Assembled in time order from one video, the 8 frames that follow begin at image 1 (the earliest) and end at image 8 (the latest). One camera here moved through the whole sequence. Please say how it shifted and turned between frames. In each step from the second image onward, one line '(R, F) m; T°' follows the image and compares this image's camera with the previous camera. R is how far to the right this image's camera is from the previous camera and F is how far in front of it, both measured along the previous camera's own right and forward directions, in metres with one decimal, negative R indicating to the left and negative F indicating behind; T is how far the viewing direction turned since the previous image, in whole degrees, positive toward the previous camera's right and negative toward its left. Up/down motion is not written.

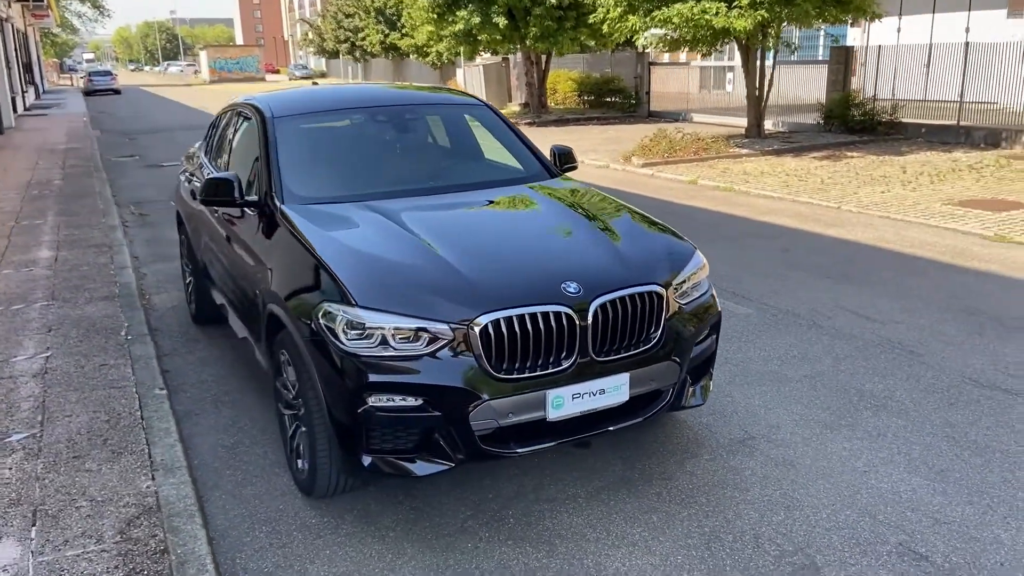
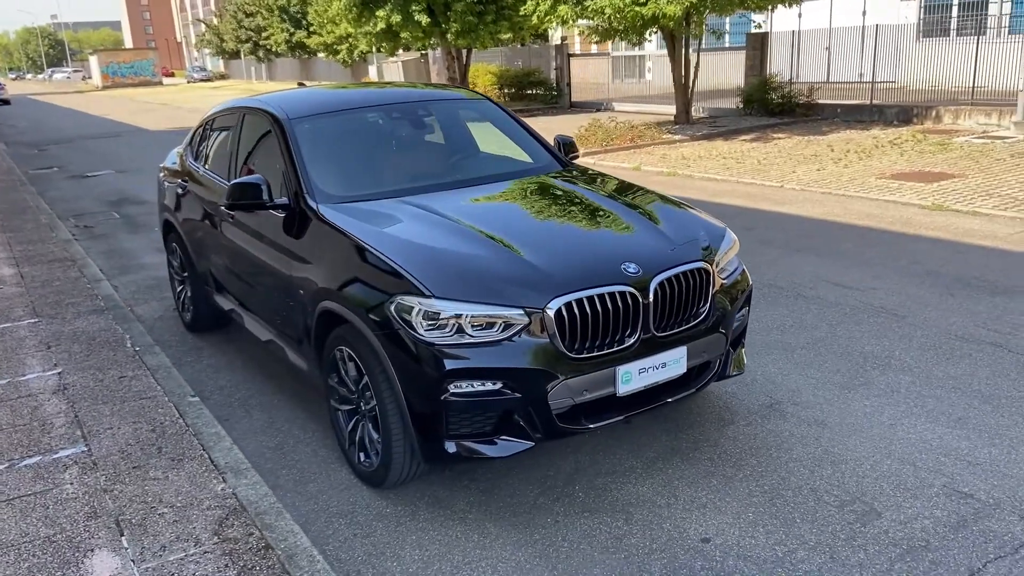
(-0.6, -0.1) m; +6°
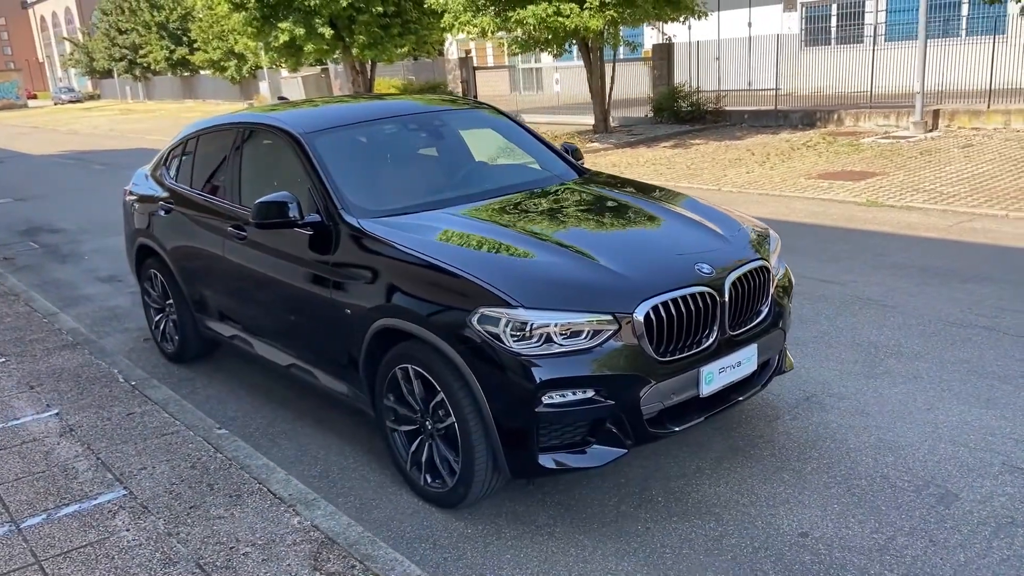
(-0.7, +0.1) m; +7°
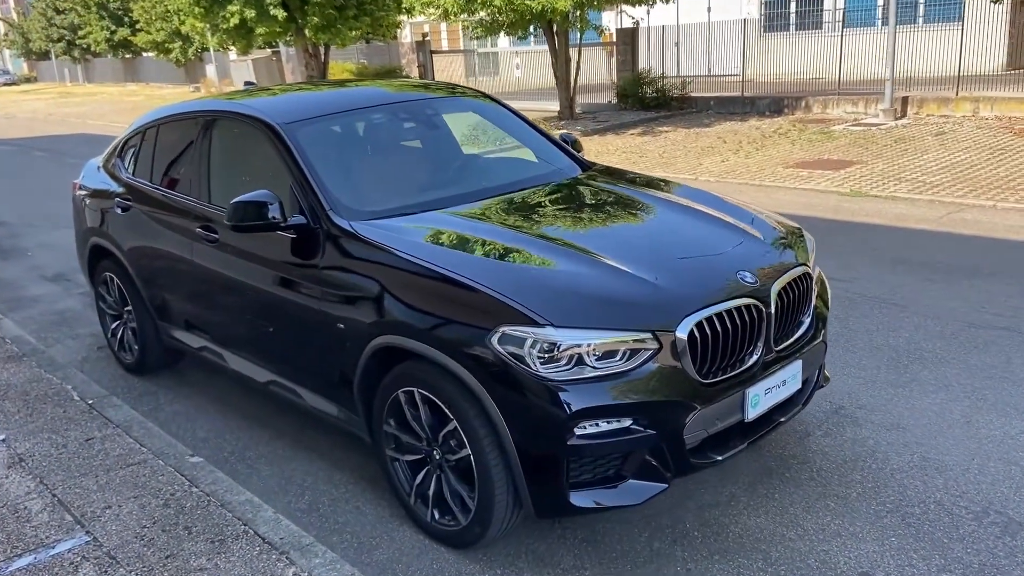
(-0.2, +0.4) m; +3°
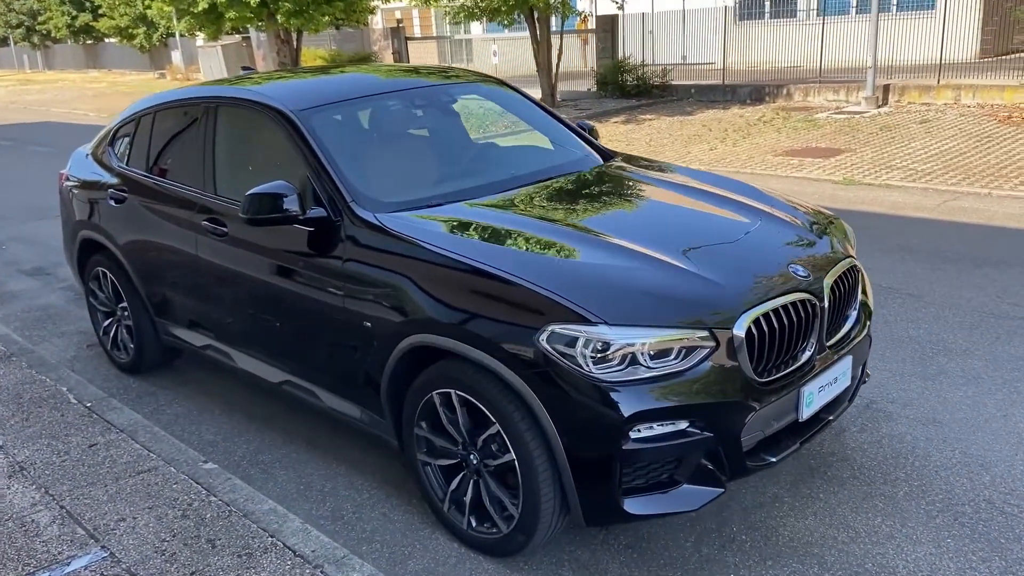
(-0.3, +0.2) m; +2°
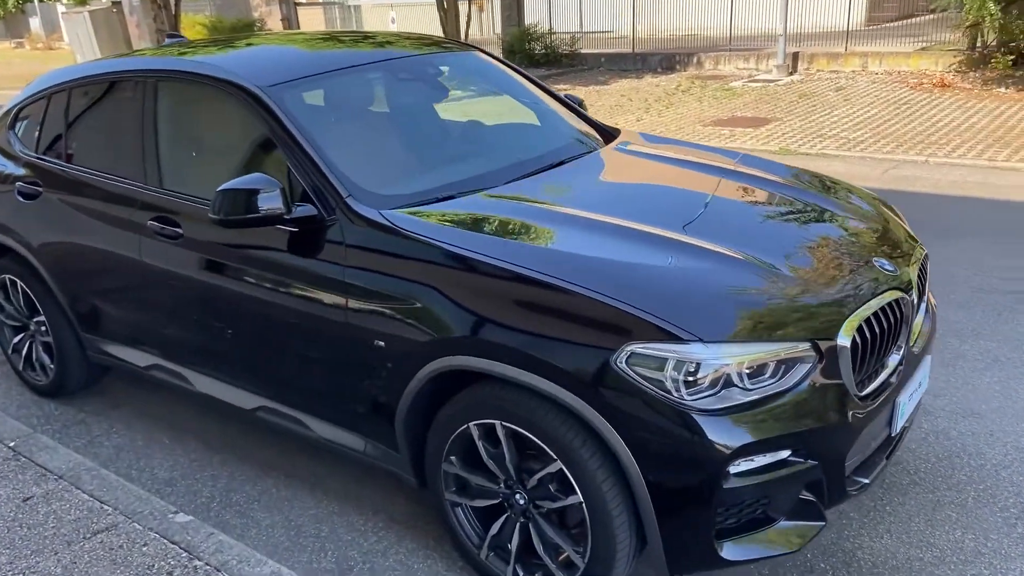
(-0.5, +0.5) m; +7°
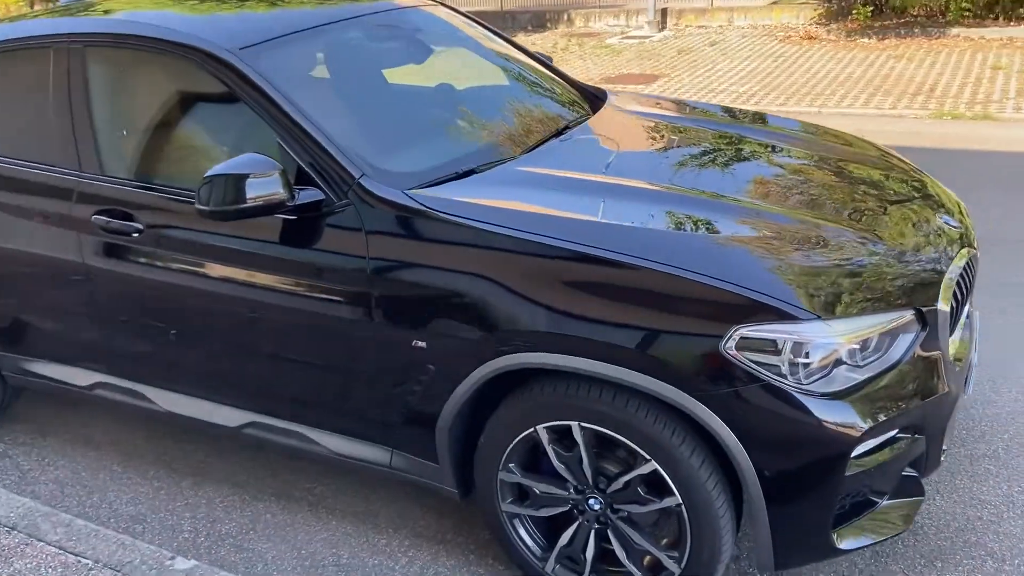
(-0.5, +0.3) m; +9°
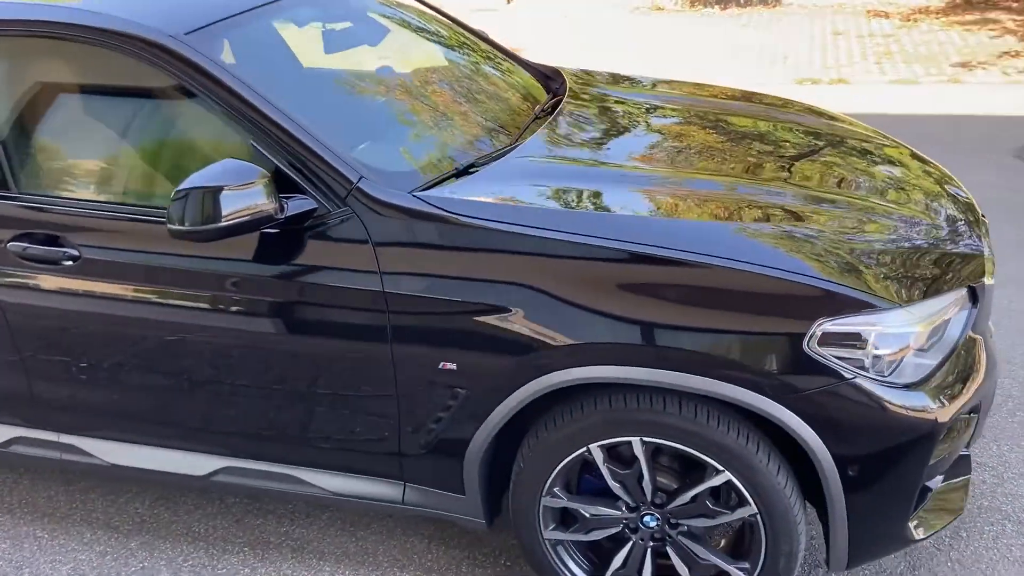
(-0.5, +0.3) m; +10°
